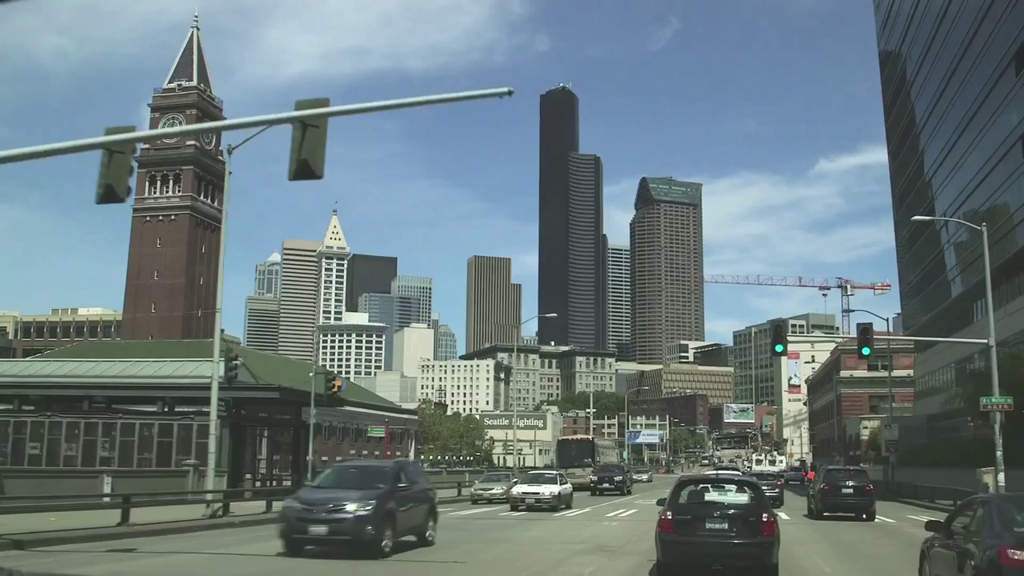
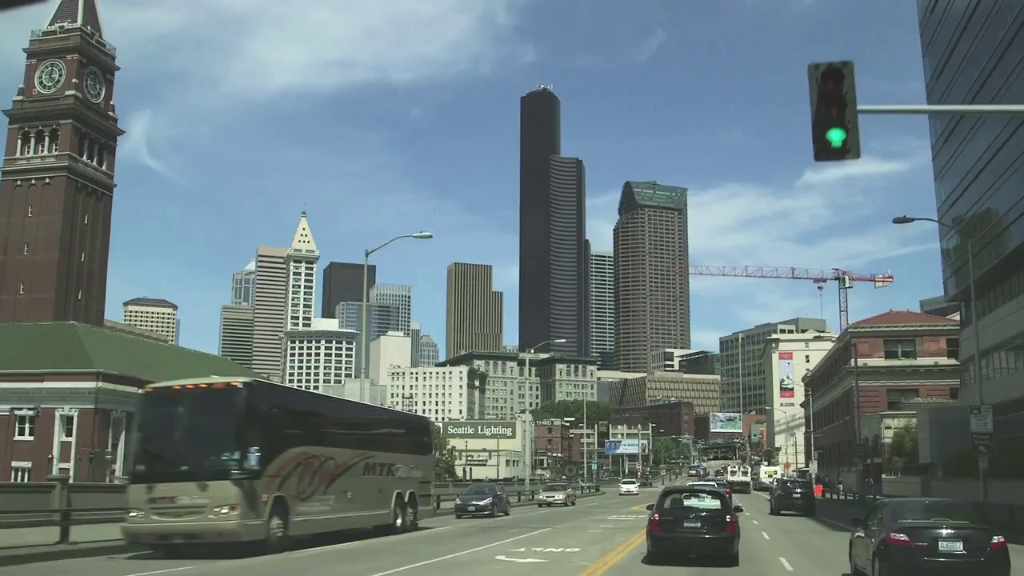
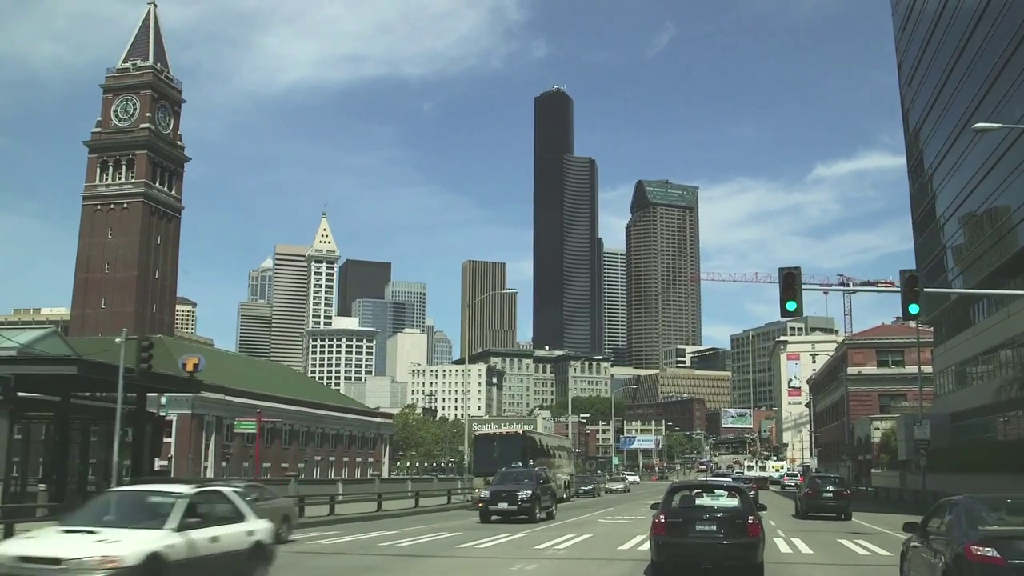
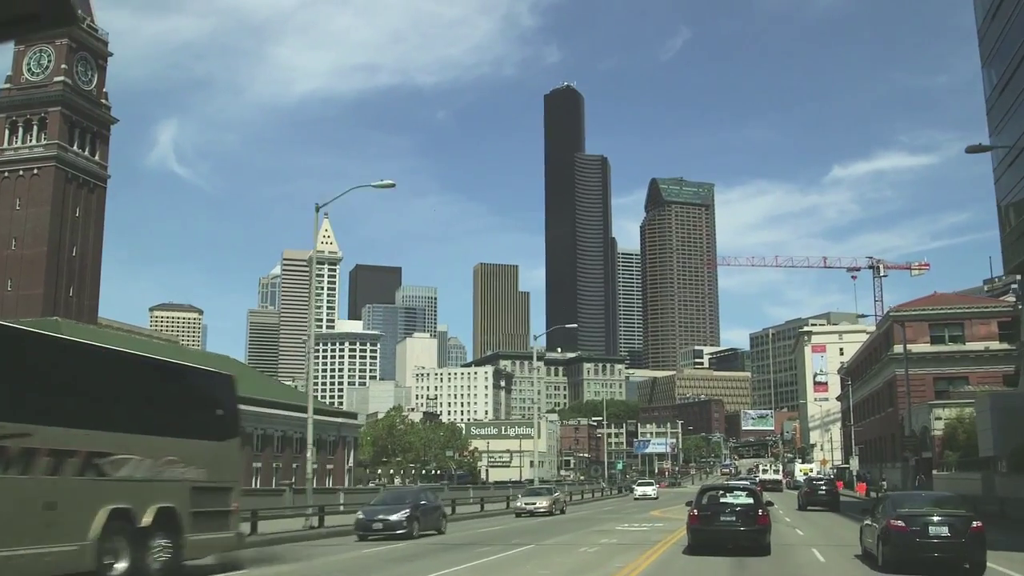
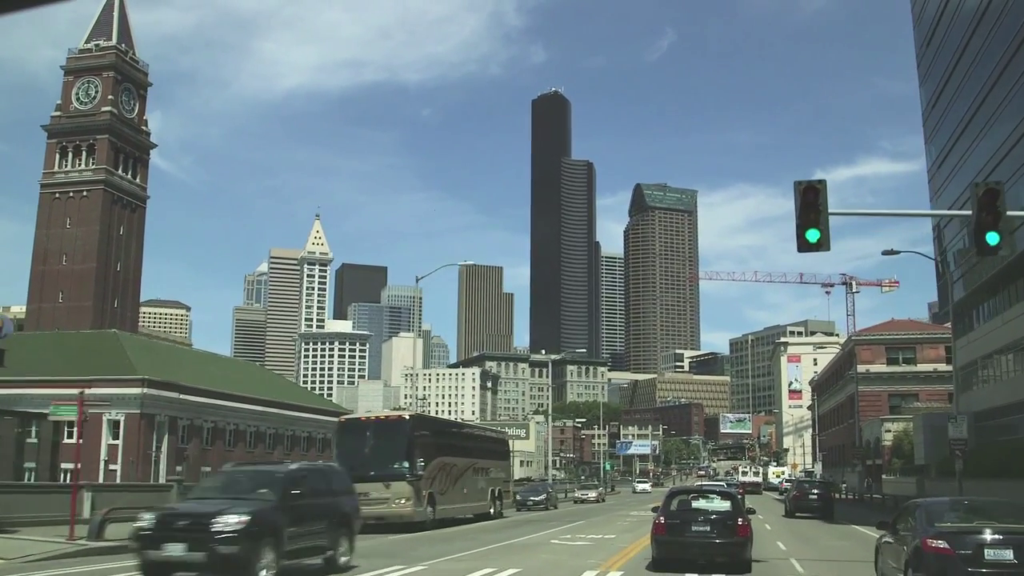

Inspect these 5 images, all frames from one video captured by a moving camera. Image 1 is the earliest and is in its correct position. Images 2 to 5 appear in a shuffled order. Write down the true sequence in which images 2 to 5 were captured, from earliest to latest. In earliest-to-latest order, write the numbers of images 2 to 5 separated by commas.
3, 5, 2, 4
